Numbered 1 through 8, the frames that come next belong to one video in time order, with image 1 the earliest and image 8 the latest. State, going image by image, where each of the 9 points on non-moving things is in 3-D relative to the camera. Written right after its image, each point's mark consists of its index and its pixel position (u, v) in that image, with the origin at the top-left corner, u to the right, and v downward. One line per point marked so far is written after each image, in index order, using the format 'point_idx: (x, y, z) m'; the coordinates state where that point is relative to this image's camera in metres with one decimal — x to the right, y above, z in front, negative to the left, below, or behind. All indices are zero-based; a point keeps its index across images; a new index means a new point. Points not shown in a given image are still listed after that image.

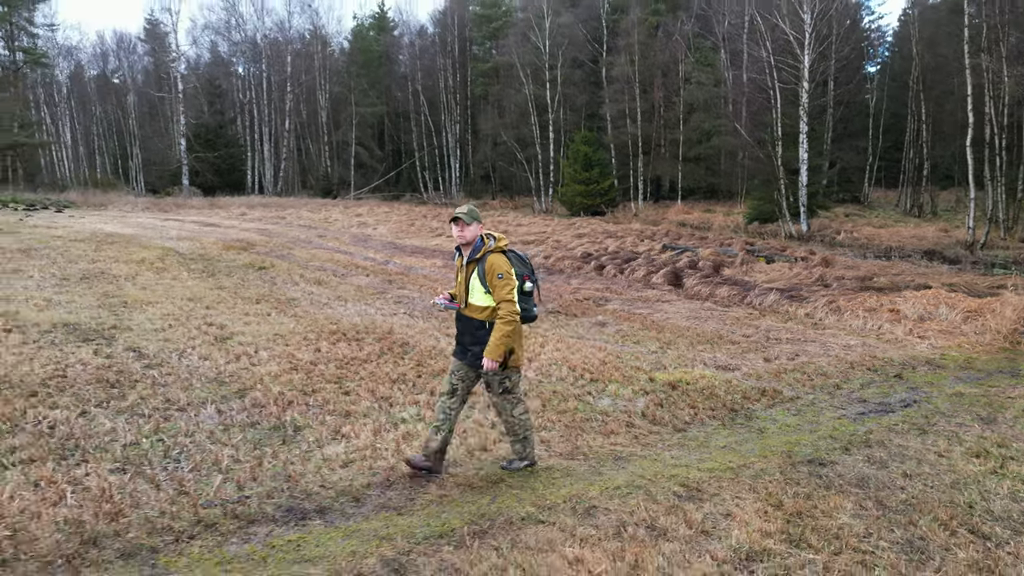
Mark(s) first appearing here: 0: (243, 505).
0: (-1.3, -1.0, +3.6) m
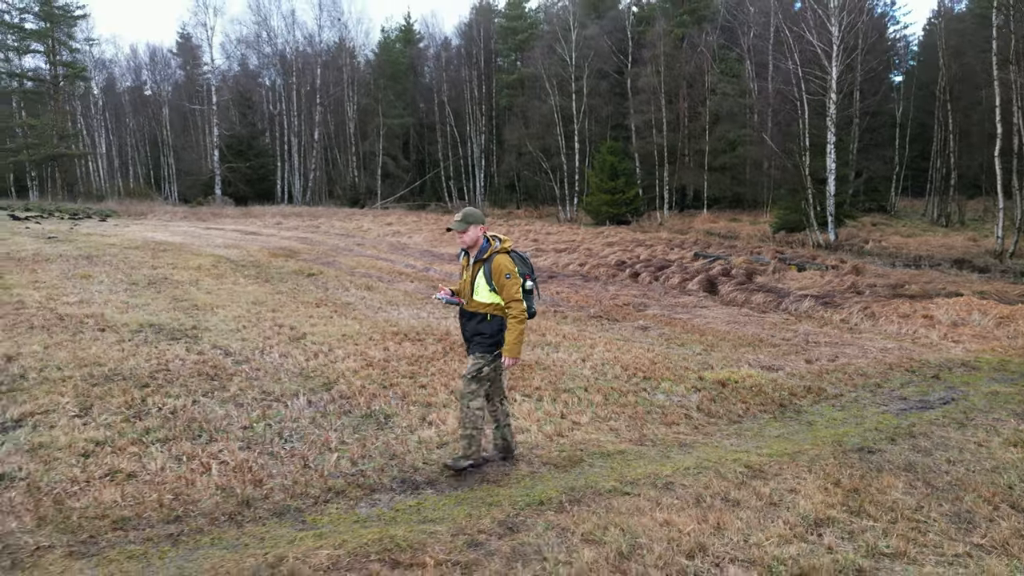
0: (-0.8, -1.0, +4.1) m
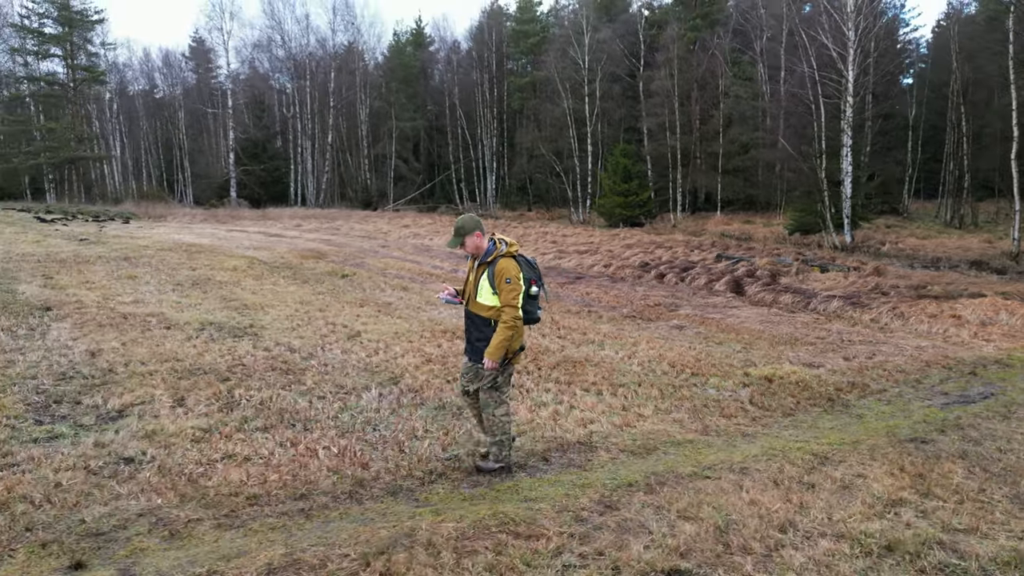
0: (-0.3, -1.0, +4.4) m
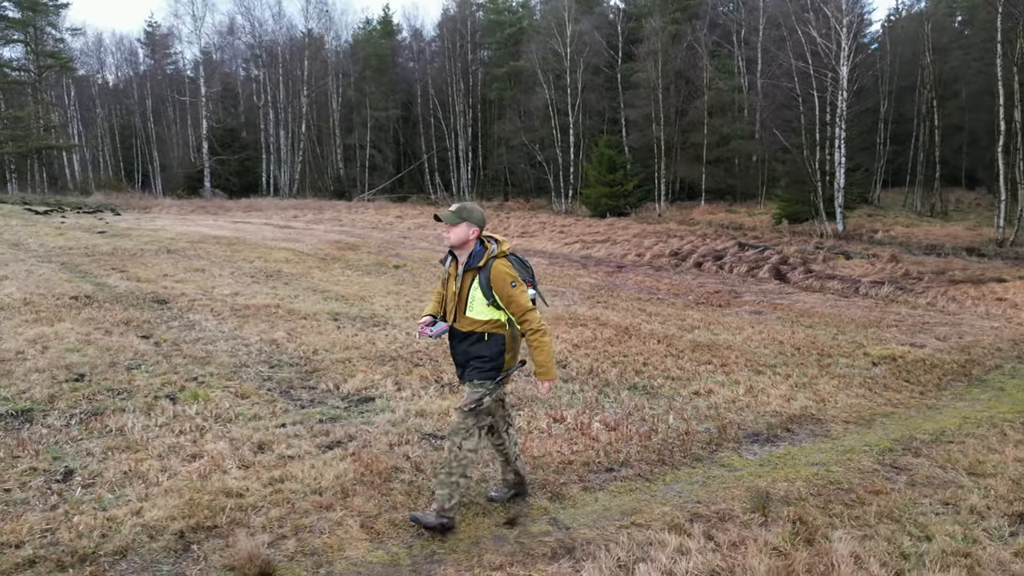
0: (+1.3, -0.9, +4.8) m
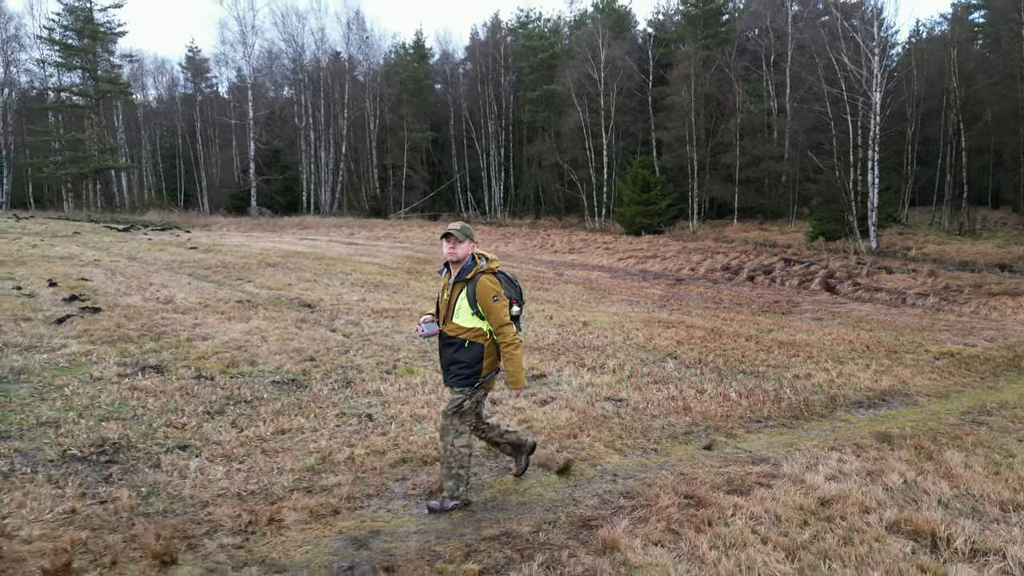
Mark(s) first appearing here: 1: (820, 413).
0: (+2.6, -0.9, +6.1) m
1: (+2.3, -1.0, +5.6) m
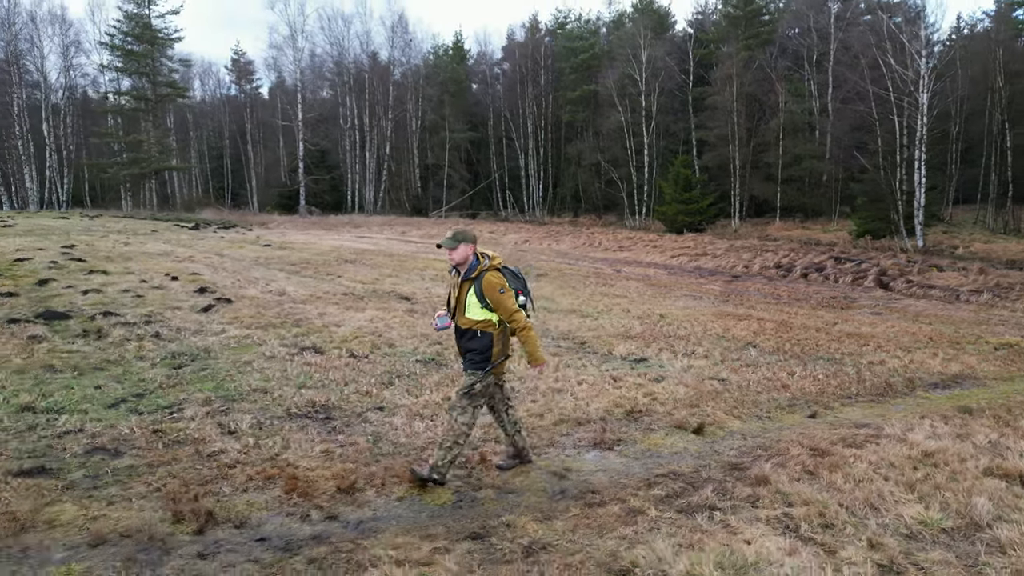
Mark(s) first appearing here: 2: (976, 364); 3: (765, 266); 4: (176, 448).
0: (+3.7, -0.9, +6.9) m
1: (+3.4, -0.9, +6.4) m
2: (+5.0, -0.8, +8.0) m
3: (+6.5, +0.6, +19.2) m
4: (-2.0, -1.0, +4.4) m
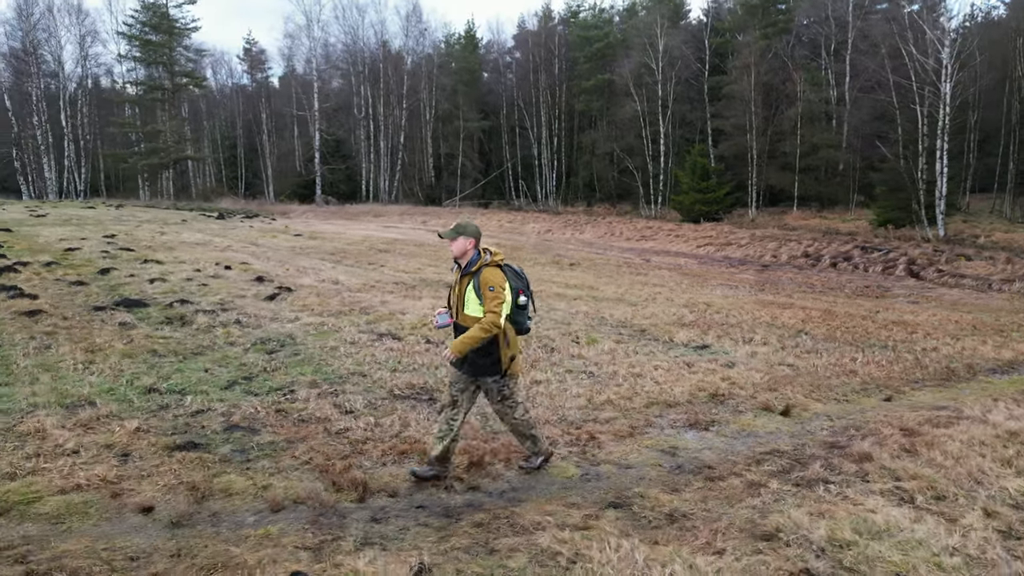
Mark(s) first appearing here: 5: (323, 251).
0: (+4.4, -0.8, +7.1) m
1: (+4.1, -0.8, +6.7) m
2: (+5.7, -0.7, +8.2) m
3: (+7.3, +0.8, +19.4) m
4: (-1.3, -0.9, +4.7) m
5: (-4.3, +0.8, +16.9) m
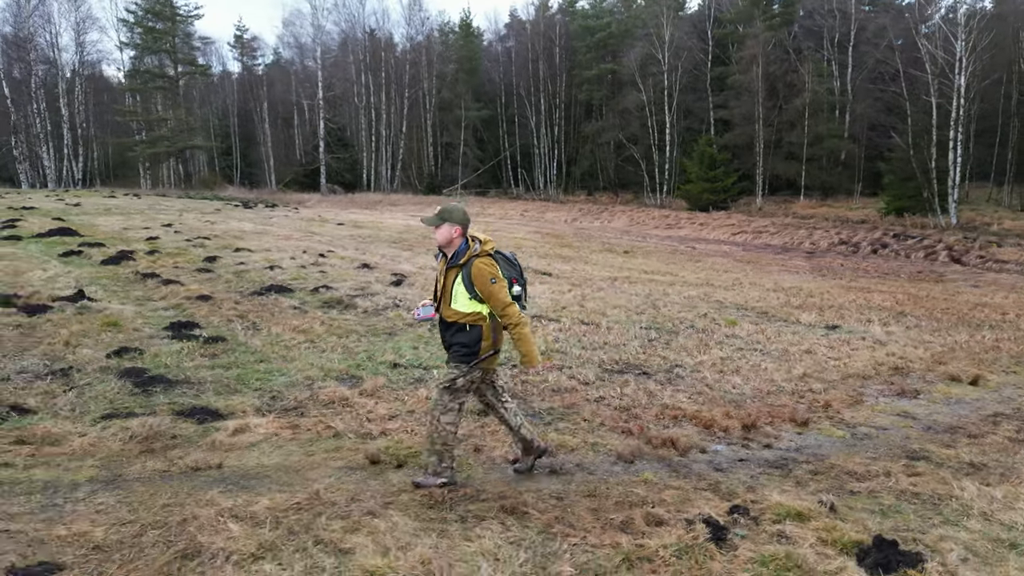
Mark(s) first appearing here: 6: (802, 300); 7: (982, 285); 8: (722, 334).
0: (+6.0, -0.6, +7.7) m
1: (+5.7, -0.6, +7.2) m
2: (+7.3, -0.5, +8.8) m
3: (+8.6, +1.2, +20.1) m
4: (+0.4, -0.8, +5.1) m
5: (-3.0, +1.1, +17.2) m
6: (+4.0, -0.2, +10.3) m
7: (+8.5, 0.0, +13.3) m
8: (+2.2, -0.5, +7.5) m
